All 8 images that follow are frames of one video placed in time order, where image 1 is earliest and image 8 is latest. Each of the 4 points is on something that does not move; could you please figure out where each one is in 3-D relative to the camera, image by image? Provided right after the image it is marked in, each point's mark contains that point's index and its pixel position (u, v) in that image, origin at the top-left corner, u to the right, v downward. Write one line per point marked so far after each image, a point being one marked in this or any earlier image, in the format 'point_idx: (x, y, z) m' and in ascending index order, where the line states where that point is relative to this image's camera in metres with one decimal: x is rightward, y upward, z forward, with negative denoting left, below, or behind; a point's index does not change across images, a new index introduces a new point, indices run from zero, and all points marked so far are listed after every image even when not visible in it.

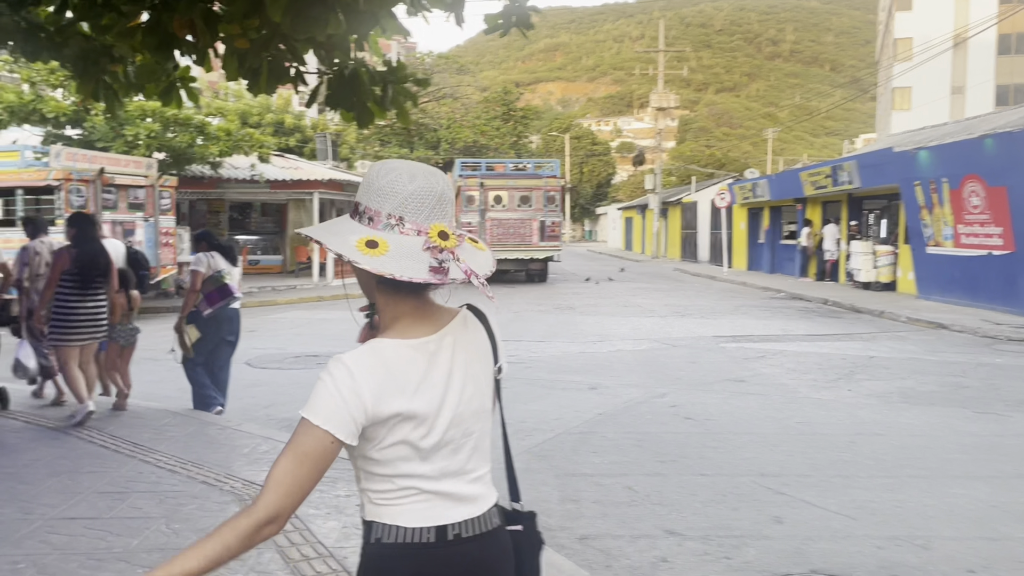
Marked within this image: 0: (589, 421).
0: (+0.7, -1.2, +7.4) m
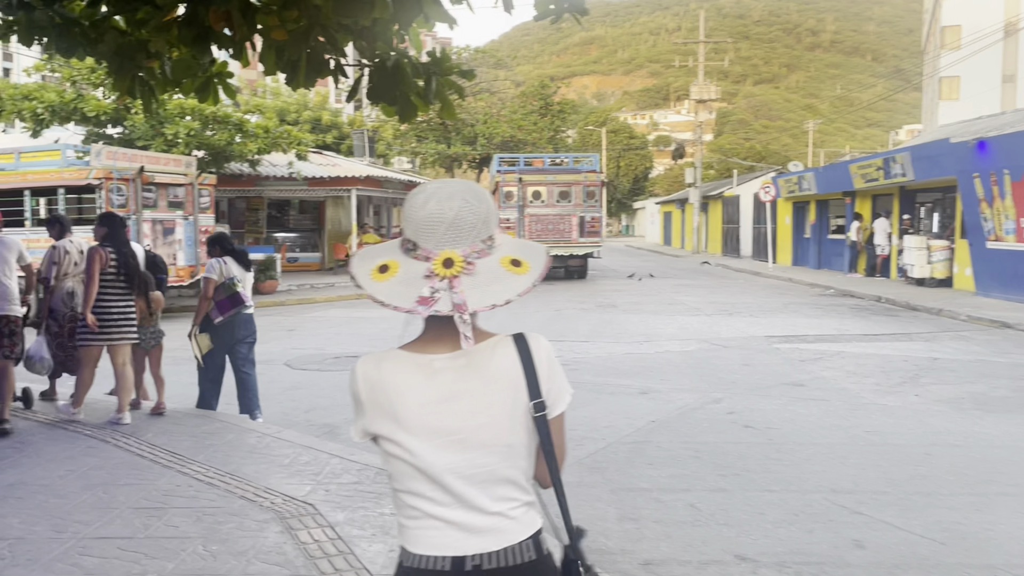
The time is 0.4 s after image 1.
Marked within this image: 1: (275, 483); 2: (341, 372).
0: (+1.1, -1.2, +7.1) m
1: (-1.5, -1.2, +5.2) m
2: (-2.1, -1.0, +10.2) m
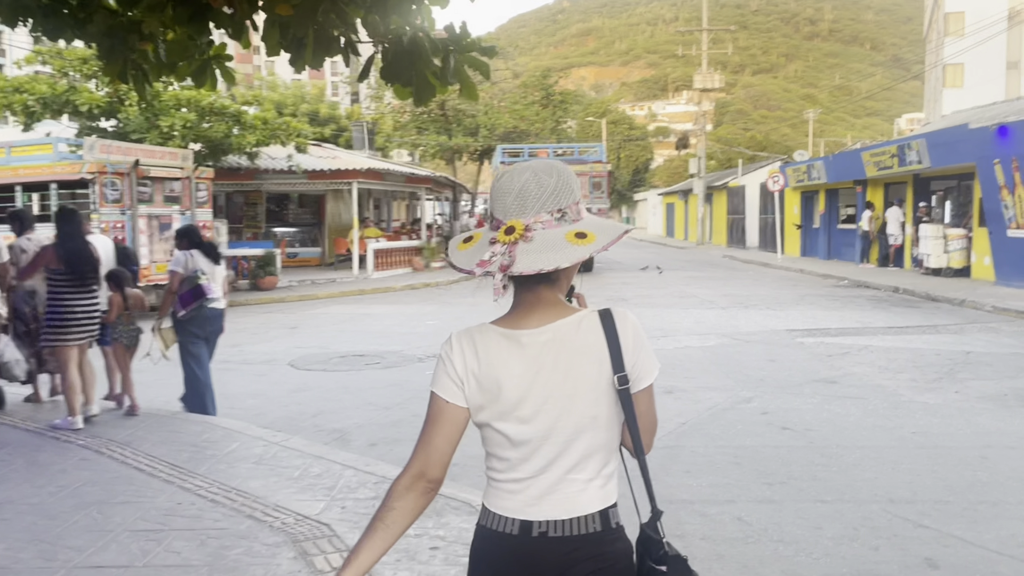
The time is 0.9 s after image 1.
0: (+1.3, -1.1, +6.6) m
1: (-1.3, -1.2, +4.7) m
2: (-1.9, -1.0, +9.7) m
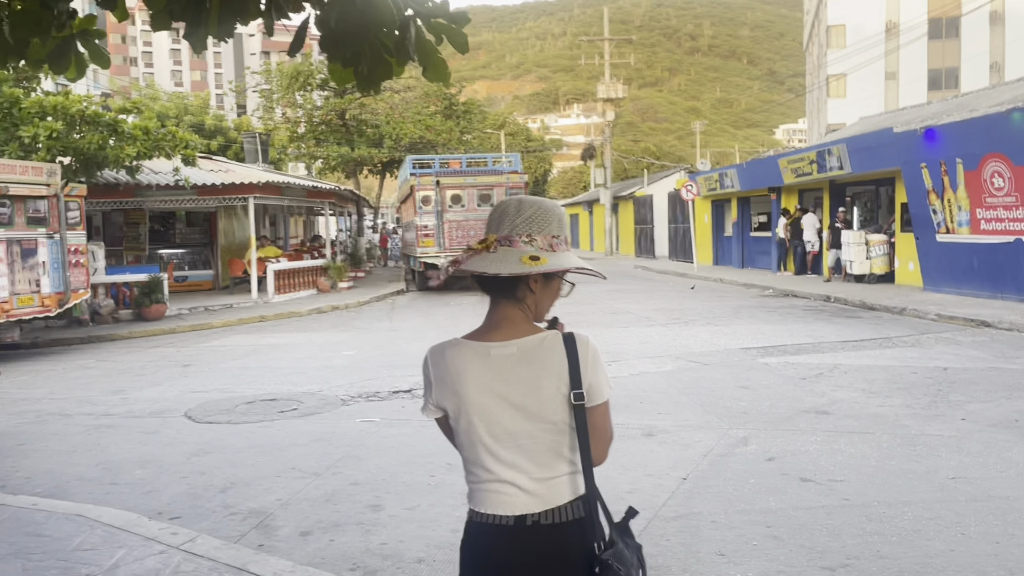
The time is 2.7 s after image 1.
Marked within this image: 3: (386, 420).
0: (+1.1, -1.3, +5.5) m
1: (-1.2, -1.4, +3.2) m
2: (-2.5, -1.3, +8.2) m
3: (-1.2, -1.3, +8.0) m
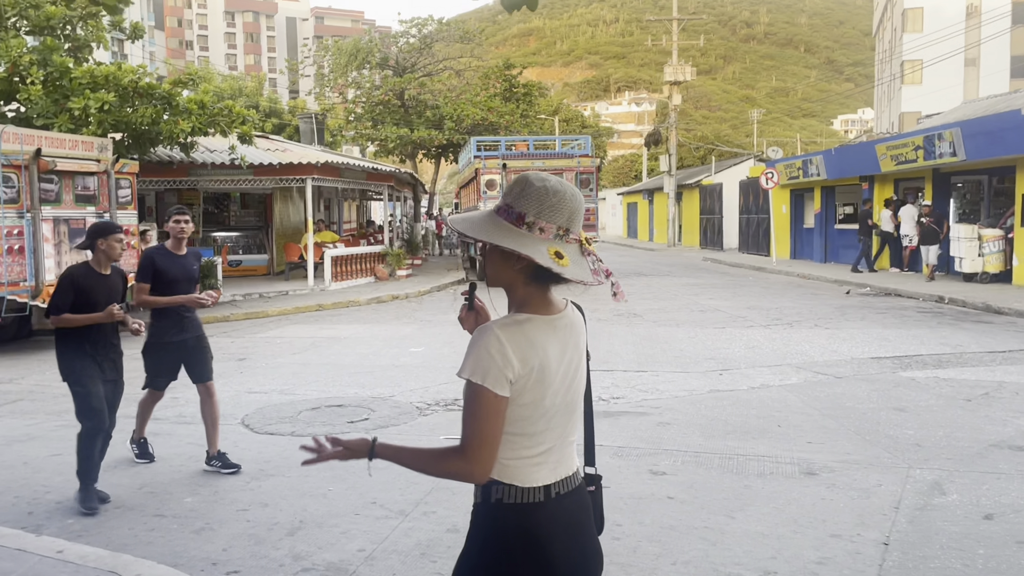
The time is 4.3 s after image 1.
0: (+1.9, -1.4, +4.1) m
1: (-0.6, -1.5, +2.0) m
2: (-1.6, -1.2, +7.0) m
3: (-0.3, -1.2, +6.8) m
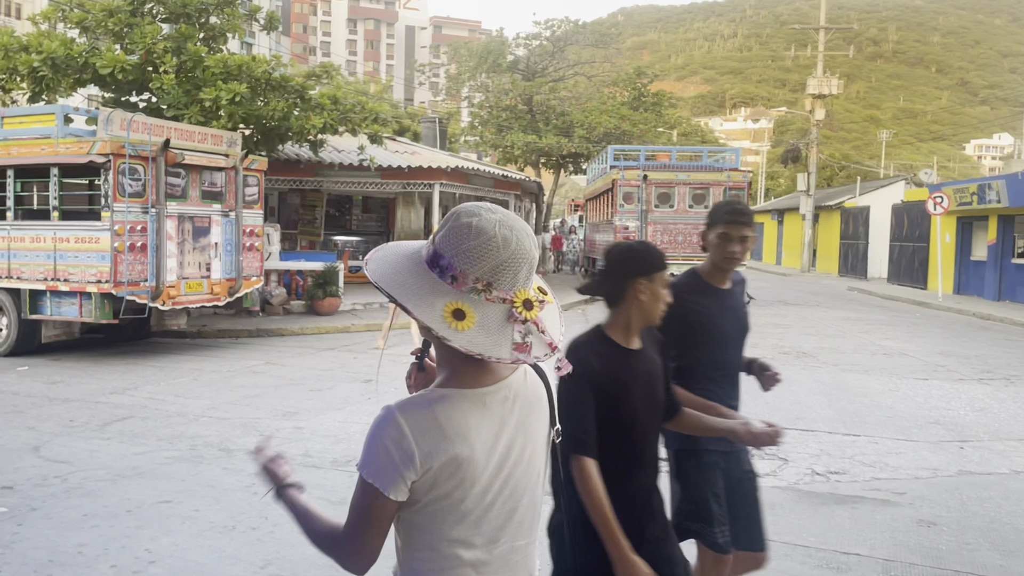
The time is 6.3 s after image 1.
0: (+2.9, -1.7, +2.4) m
1: (+0.2, -1.6, +0.6) m
2: (-0.2, -1.4, +5.6) m
3: (+1.0, -1.5, +5.2) m
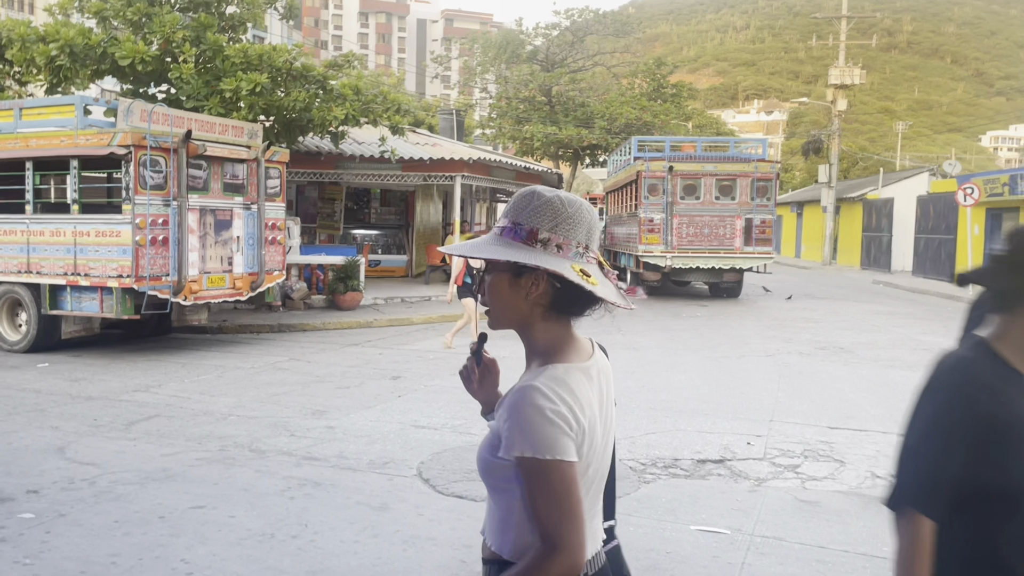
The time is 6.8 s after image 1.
0: (+3.1, -1.7, +2.0) m
1: (+0.4, -1.6, +0.3) m
2: (+0.1, -1.4, +5.3) m
3: (+1.3, -1.4, +4.9) m
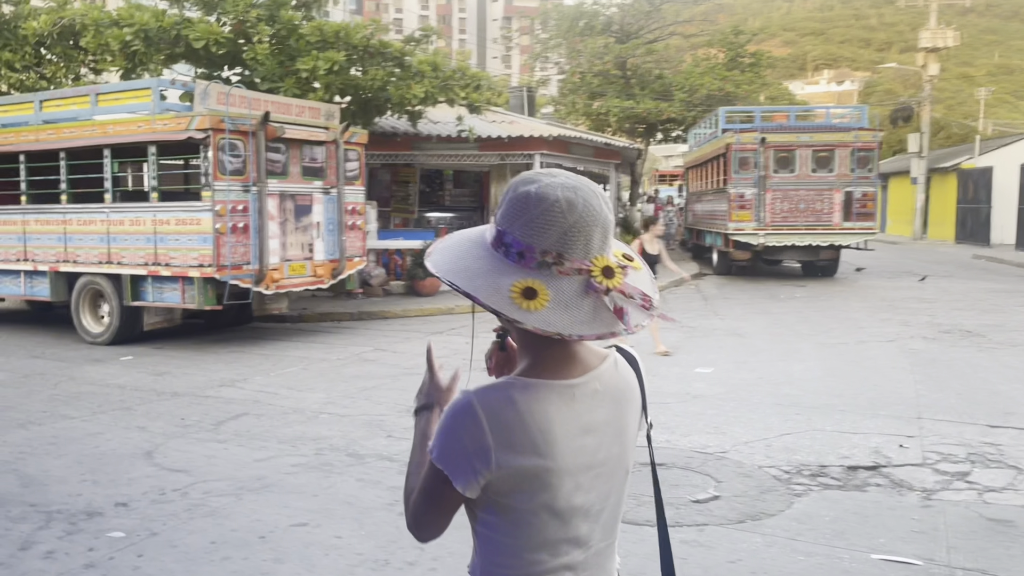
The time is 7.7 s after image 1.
0: (+3.7, -1.6, +1.1) m
1: (+0.8, -1.7, -0.4) m
2: (+0.9, -1.3, +4.6) m
3: (+2.1, -1.4, +4.1) m
